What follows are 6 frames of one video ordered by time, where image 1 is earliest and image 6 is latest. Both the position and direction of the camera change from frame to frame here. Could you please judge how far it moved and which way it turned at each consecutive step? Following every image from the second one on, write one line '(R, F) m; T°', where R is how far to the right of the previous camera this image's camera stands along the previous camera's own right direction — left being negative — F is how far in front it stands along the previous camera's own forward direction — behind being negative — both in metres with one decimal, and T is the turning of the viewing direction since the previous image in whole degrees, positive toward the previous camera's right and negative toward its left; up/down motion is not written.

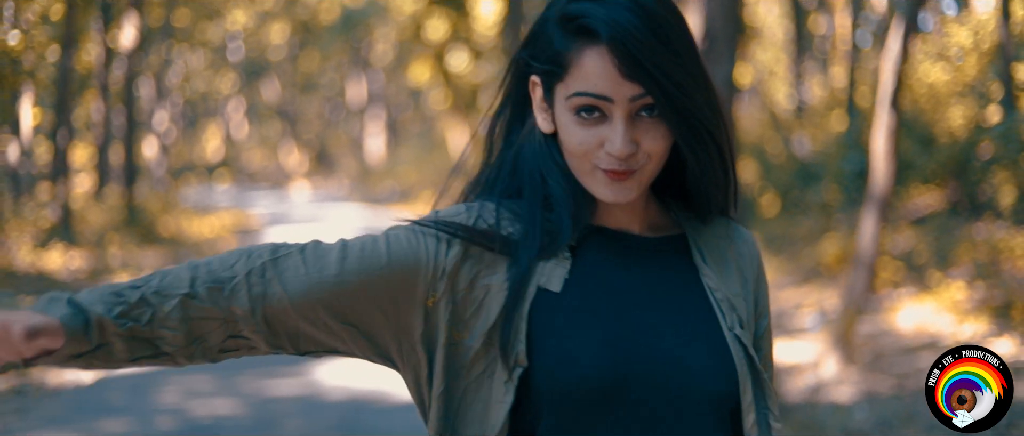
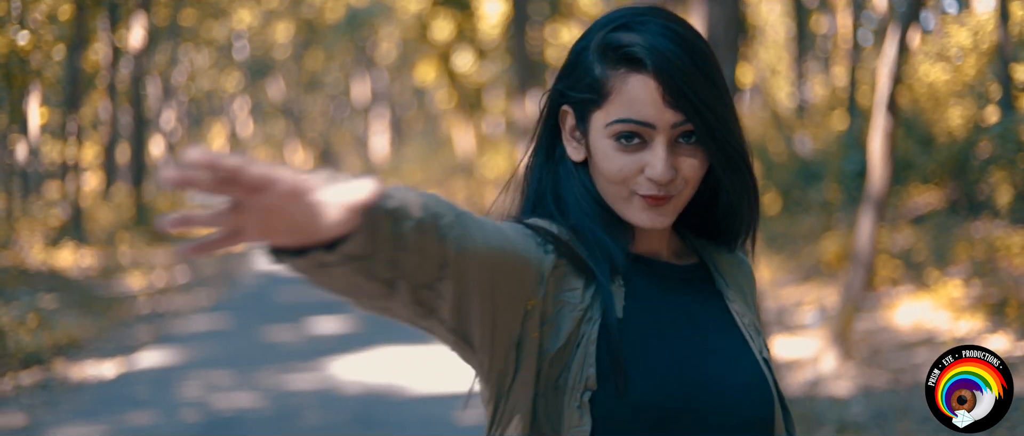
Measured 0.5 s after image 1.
(0.0, -0.3) m; 0°
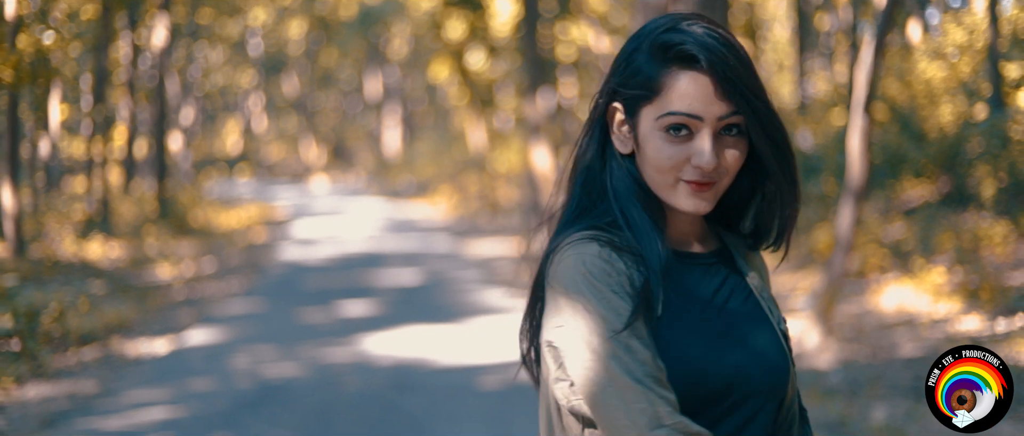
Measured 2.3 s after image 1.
(0.0, -1.1) m; 0°
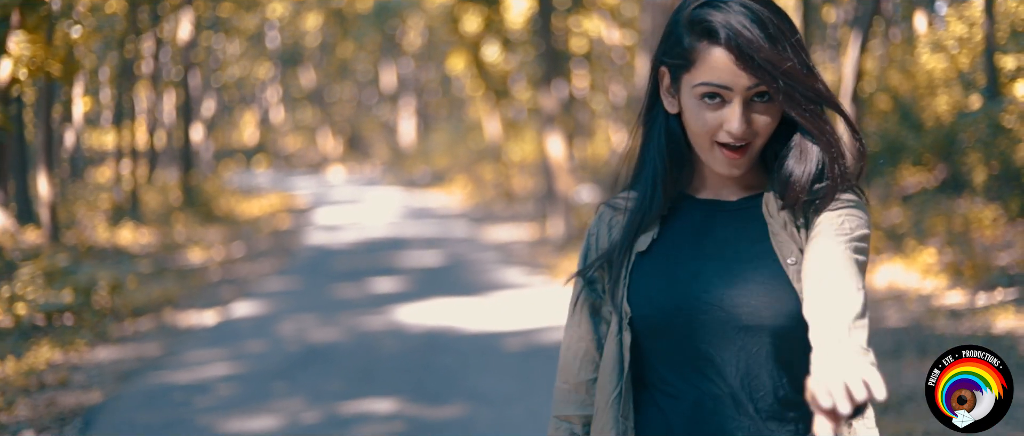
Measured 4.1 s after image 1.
(-0.1, -1.1) m; -1°
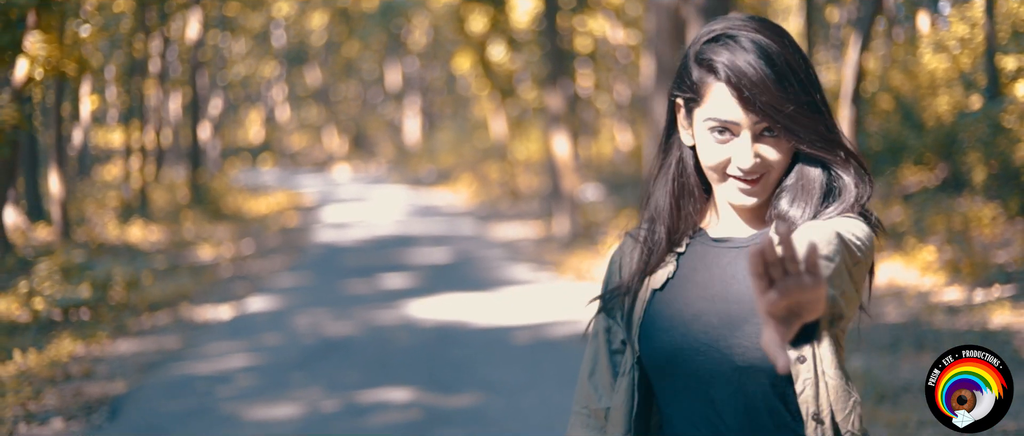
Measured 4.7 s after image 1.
(0.0, -0.3) m; 0°
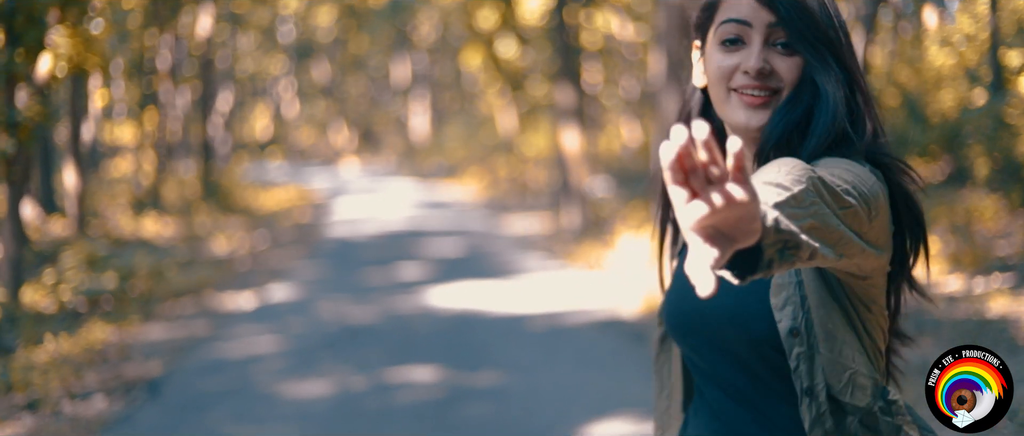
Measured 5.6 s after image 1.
(-0.1, -0.4) m; 0°
